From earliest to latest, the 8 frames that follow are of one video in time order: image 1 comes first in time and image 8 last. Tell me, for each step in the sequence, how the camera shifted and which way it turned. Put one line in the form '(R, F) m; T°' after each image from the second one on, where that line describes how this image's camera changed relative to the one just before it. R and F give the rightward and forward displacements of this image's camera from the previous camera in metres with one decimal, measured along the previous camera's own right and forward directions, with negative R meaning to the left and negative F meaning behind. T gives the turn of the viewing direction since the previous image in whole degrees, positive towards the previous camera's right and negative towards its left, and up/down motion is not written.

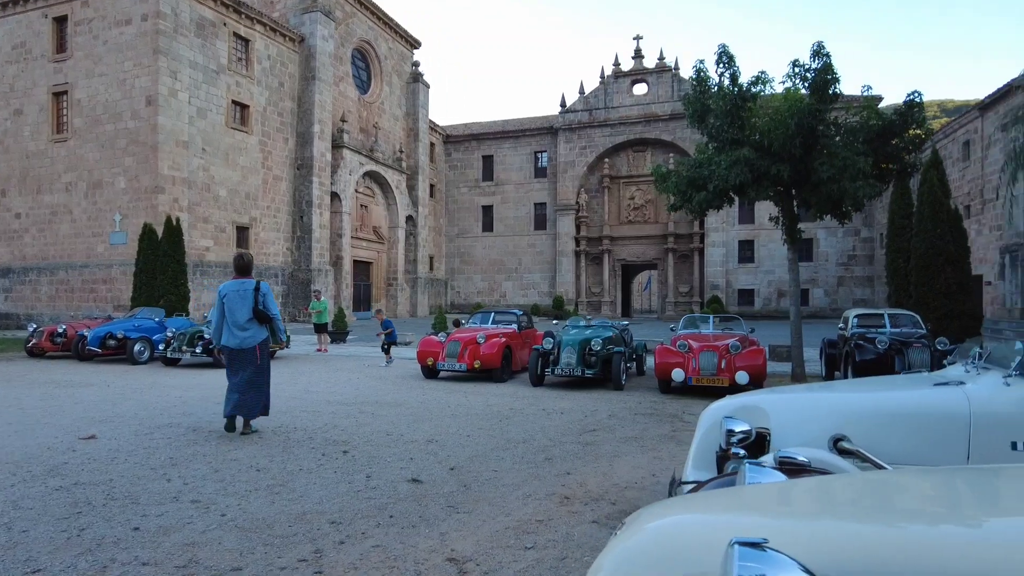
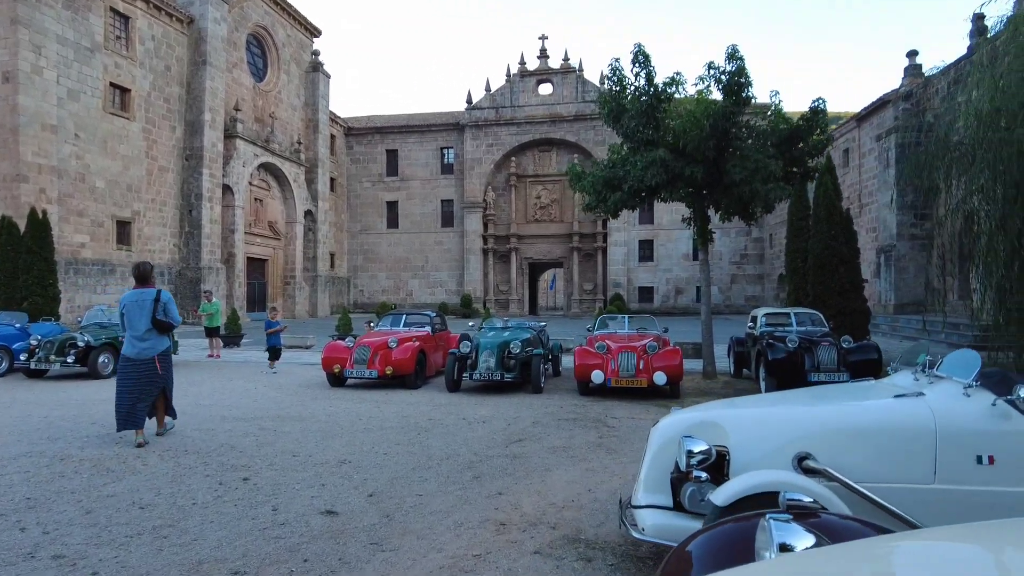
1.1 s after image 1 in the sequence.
(-0.1, +0.4) m; +8°
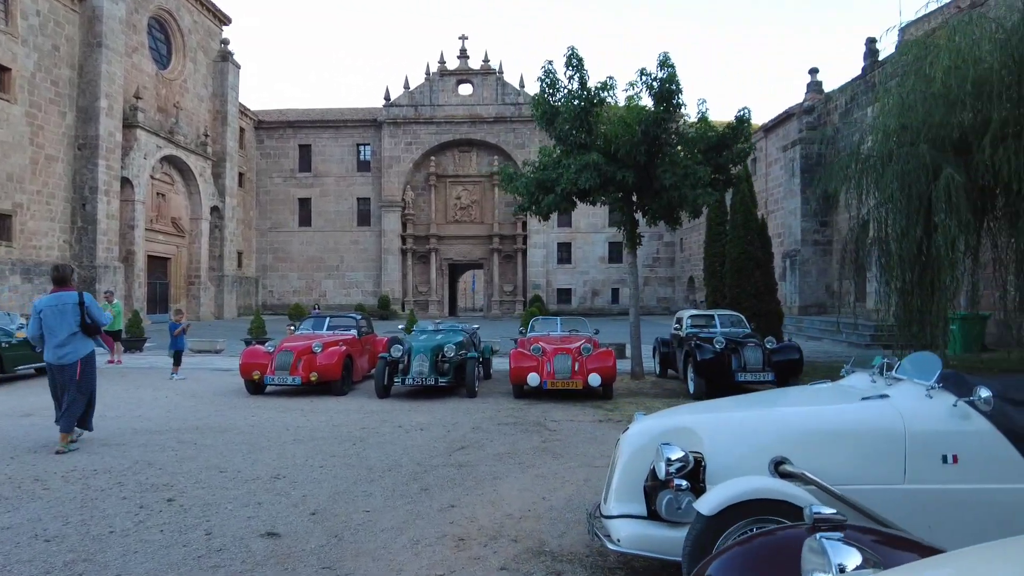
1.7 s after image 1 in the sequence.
(-0.3, +0.2) m; +7°
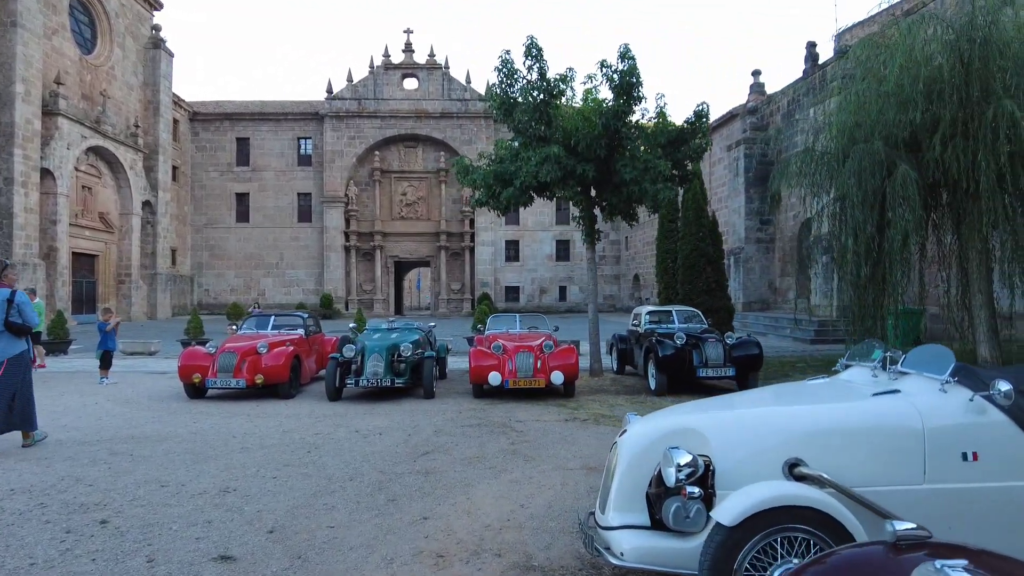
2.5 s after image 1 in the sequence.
(-0.2, +0.3) m; +5°
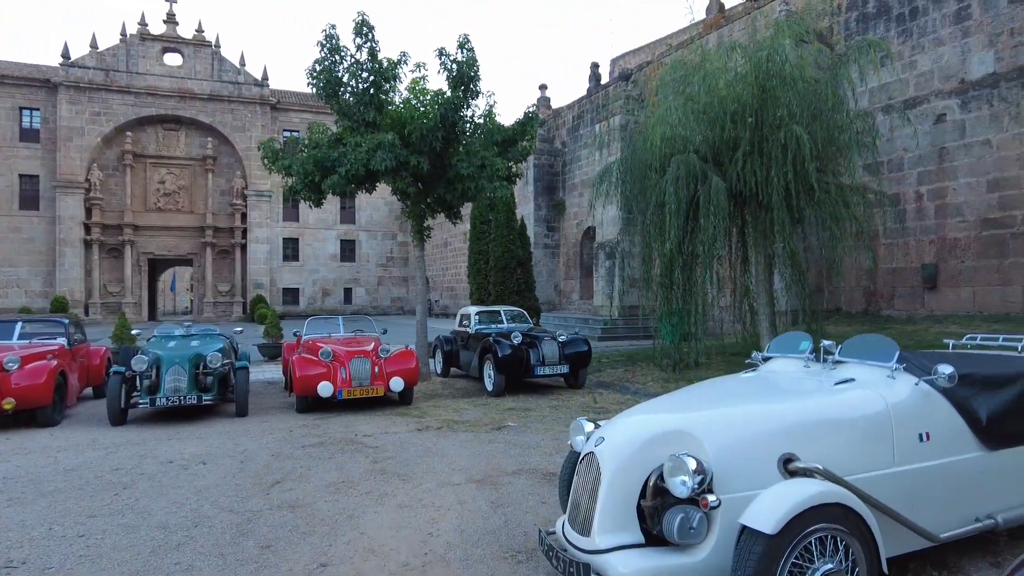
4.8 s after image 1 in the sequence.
(-0.7, +0.6) m; +20°
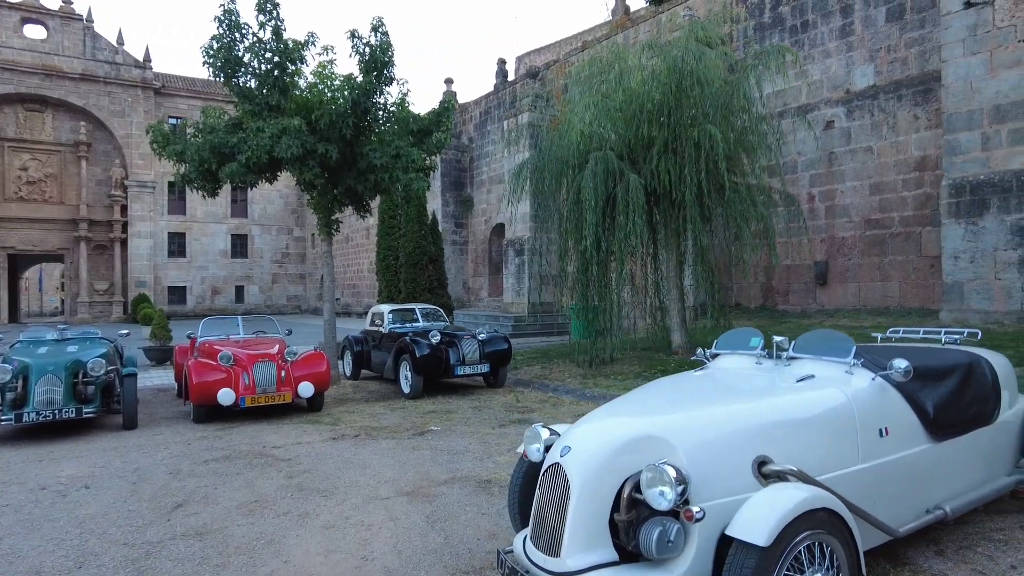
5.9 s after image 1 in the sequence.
(-0.2, +0.3) m; +9°
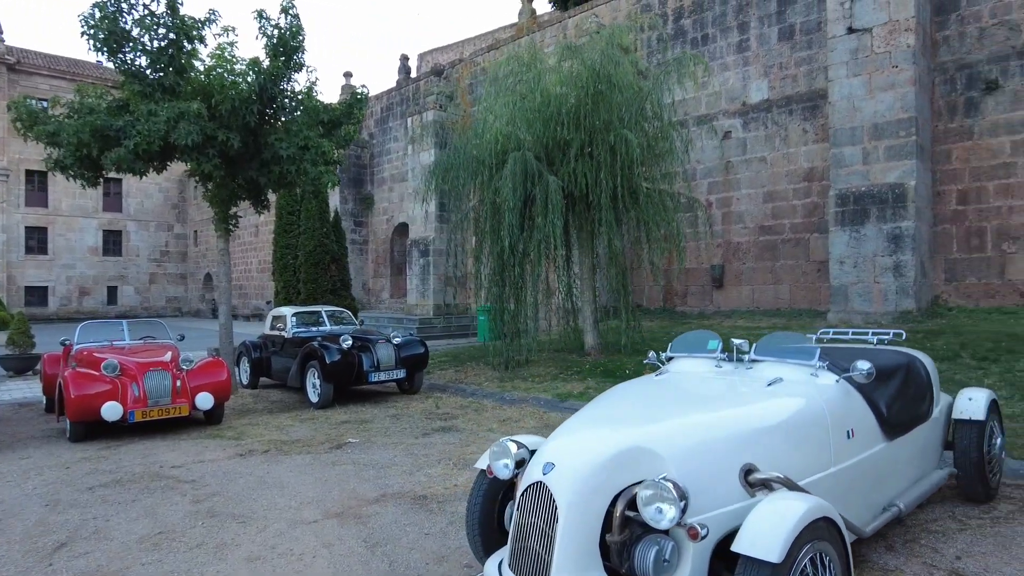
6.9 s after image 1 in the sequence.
(-0.3, +0.3) m; +9°
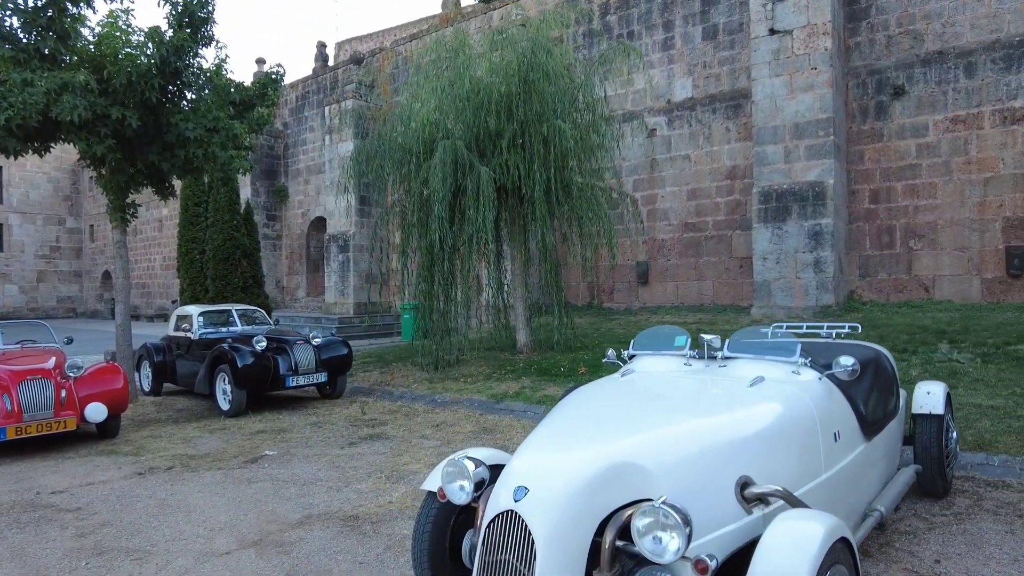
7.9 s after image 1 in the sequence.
(-0.1, +0.4) m; +7°
